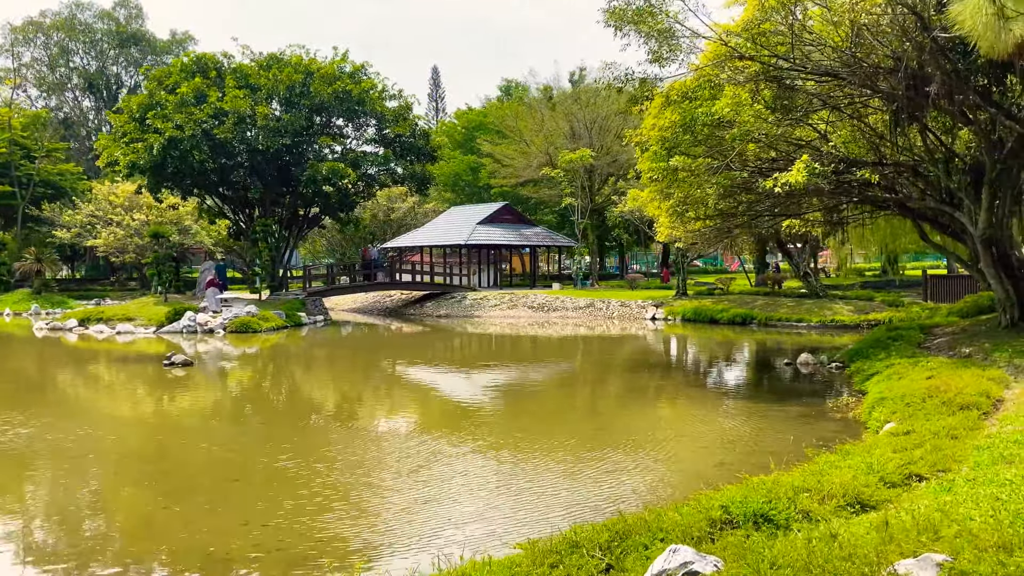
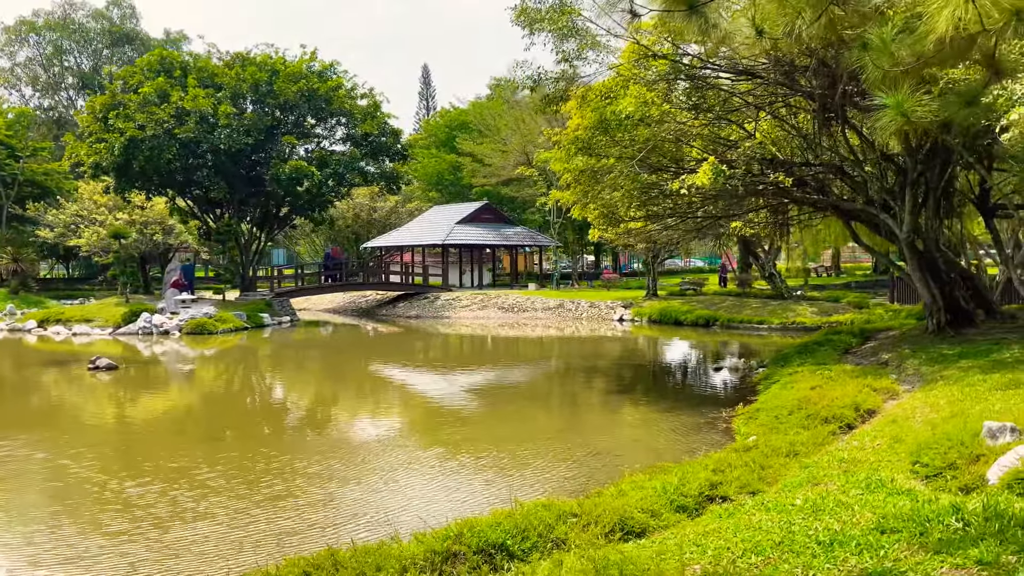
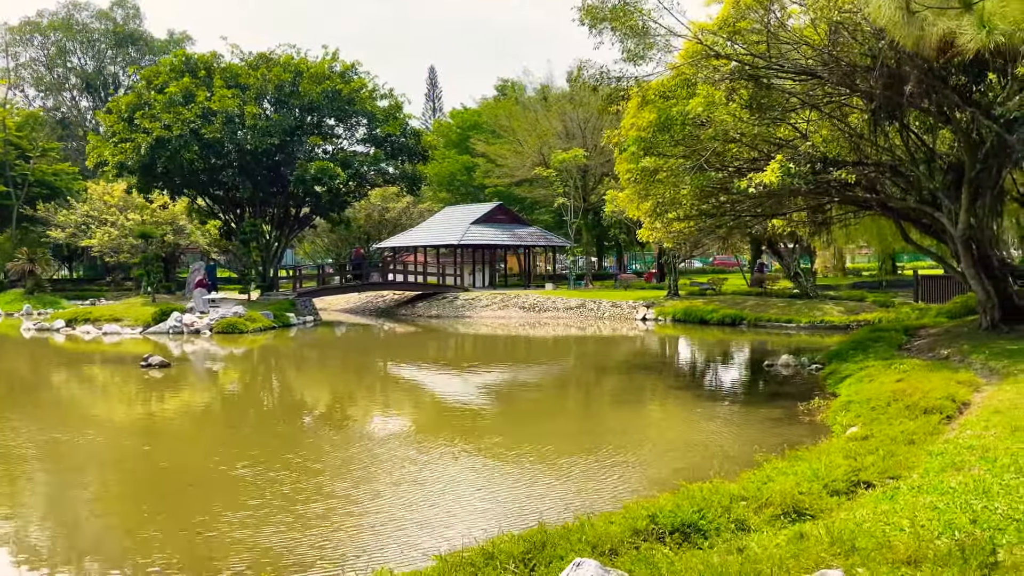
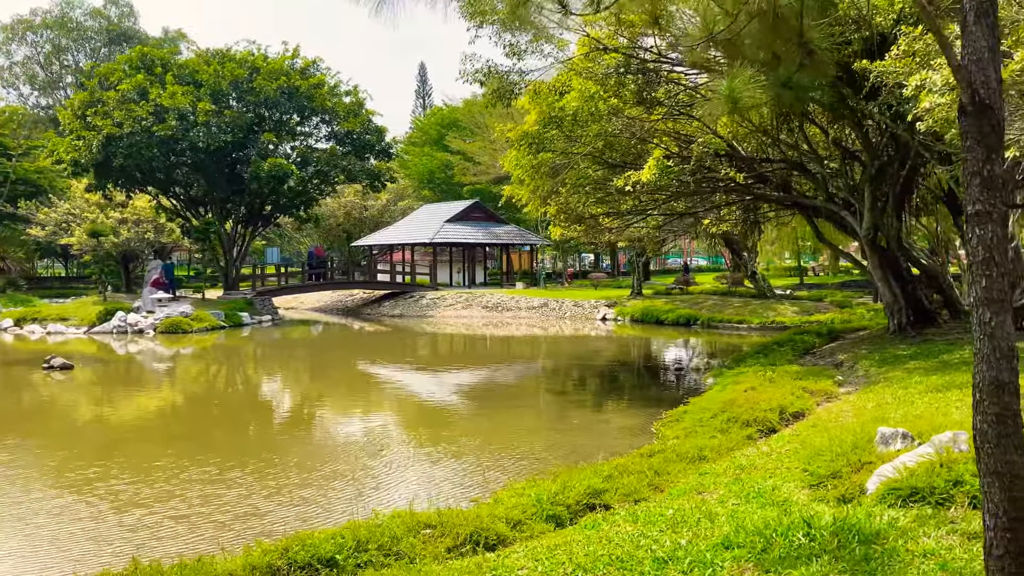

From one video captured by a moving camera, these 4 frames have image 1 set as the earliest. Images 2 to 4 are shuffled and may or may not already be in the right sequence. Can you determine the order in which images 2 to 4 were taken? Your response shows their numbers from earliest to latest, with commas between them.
3, 2, 4
